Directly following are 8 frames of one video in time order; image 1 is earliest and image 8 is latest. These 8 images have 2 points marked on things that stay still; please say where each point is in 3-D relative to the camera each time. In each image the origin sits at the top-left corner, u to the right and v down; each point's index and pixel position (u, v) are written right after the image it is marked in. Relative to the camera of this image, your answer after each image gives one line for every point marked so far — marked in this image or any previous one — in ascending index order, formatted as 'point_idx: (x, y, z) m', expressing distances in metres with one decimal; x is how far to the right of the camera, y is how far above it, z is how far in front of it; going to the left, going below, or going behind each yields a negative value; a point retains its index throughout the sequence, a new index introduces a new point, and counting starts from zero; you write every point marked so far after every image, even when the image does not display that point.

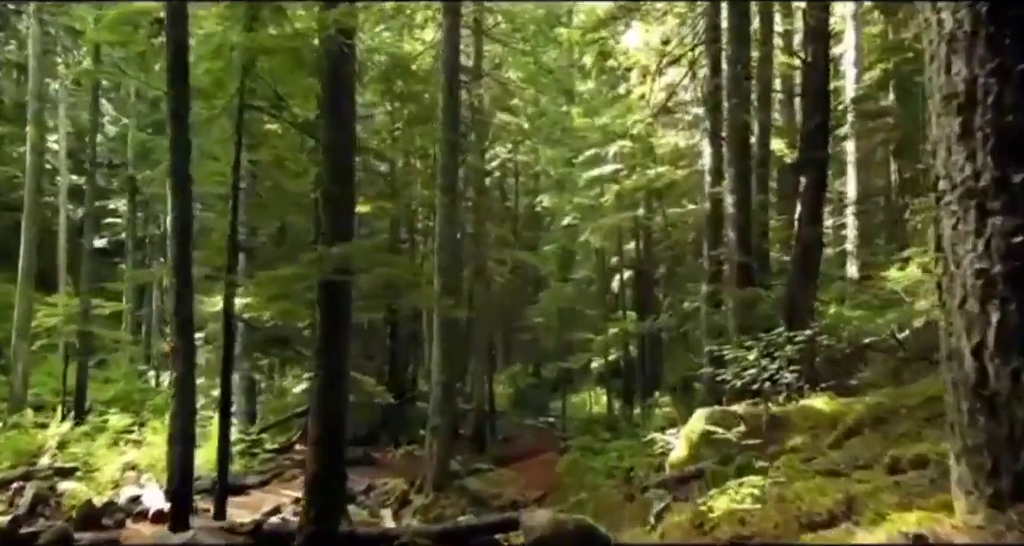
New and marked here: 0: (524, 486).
0: (+0.3, -5.0, +17.2) m
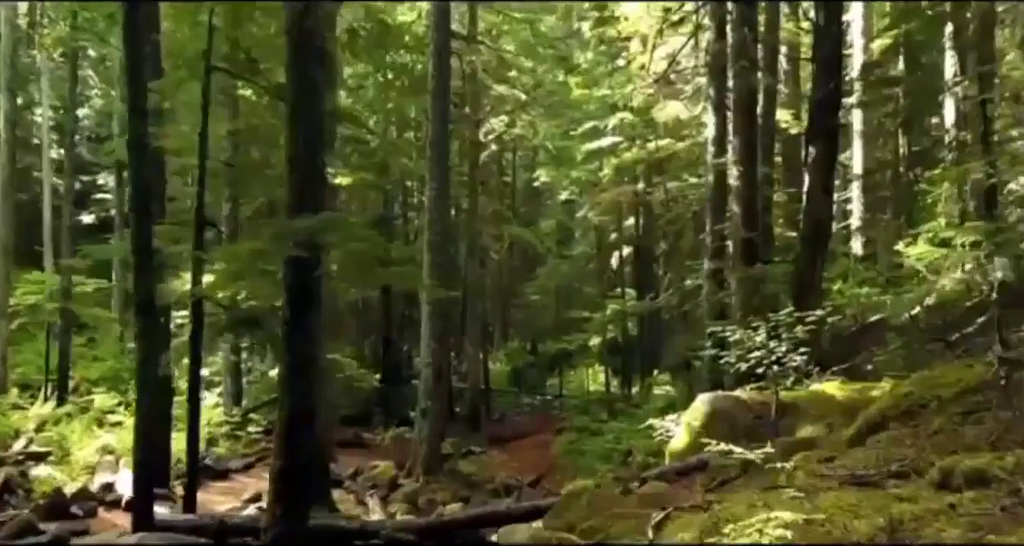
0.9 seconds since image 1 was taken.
0: (+0.1, -4.4, +16.7) m
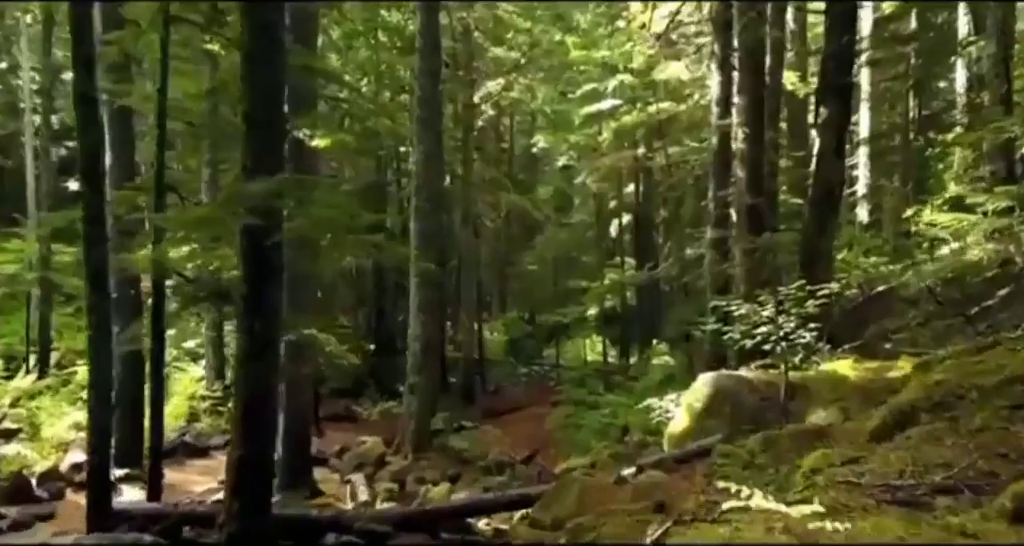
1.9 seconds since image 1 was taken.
0: (0.0, -3.8, +16.2) m
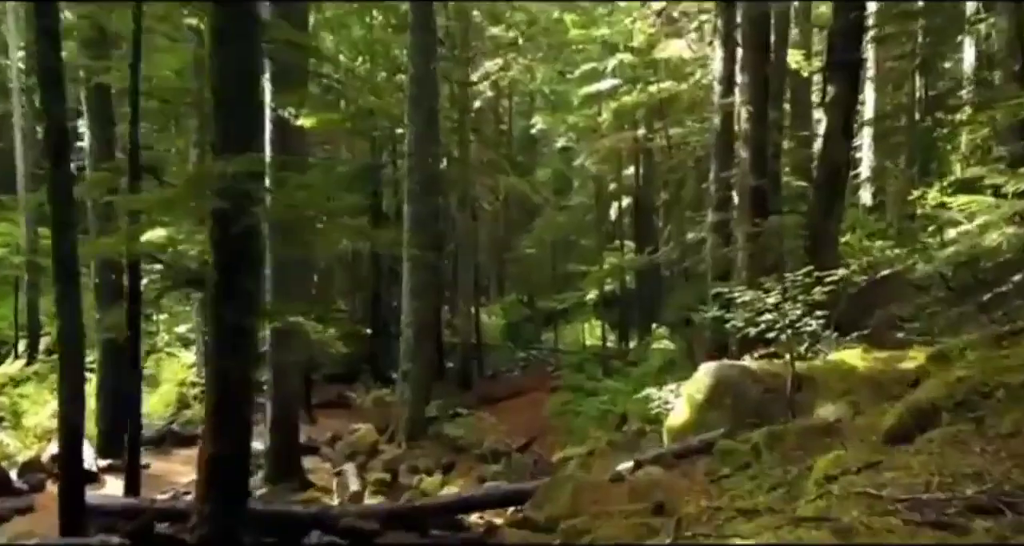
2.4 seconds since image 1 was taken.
0: (-0.1, -3.4, +15.9) m
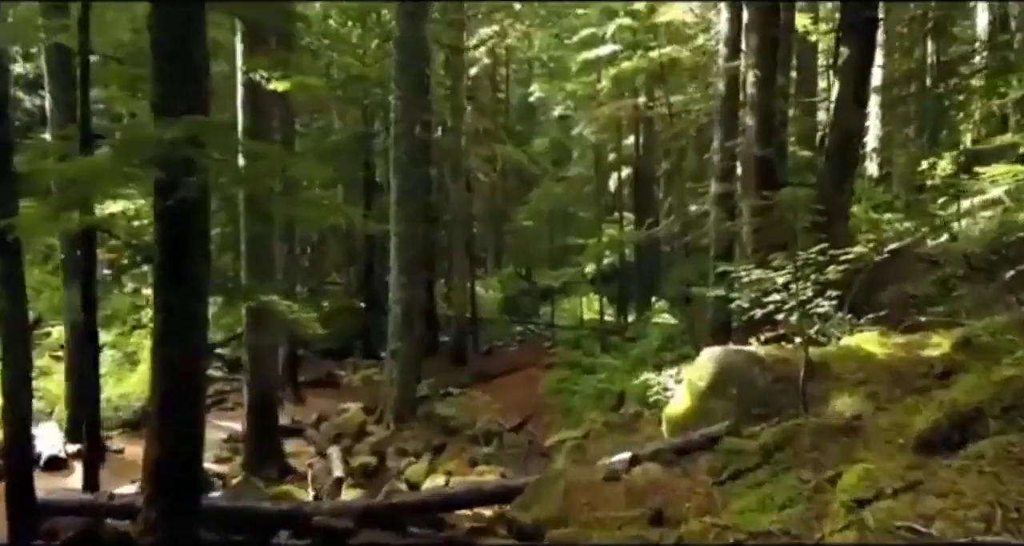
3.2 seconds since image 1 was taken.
0: (-0.2, -2.9, +15.3) m
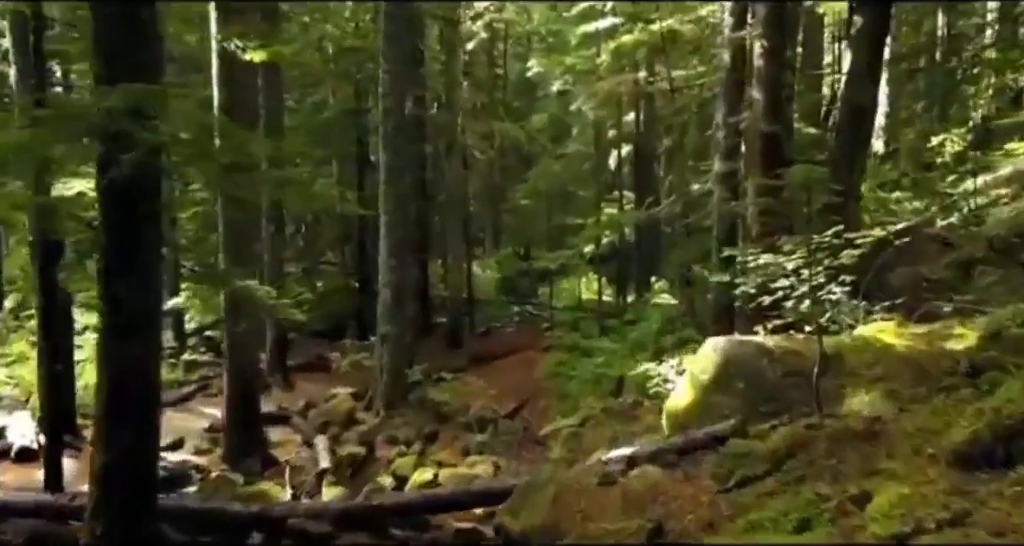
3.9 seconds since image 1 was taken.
0: (-0.3, -2.5, +14.9) m
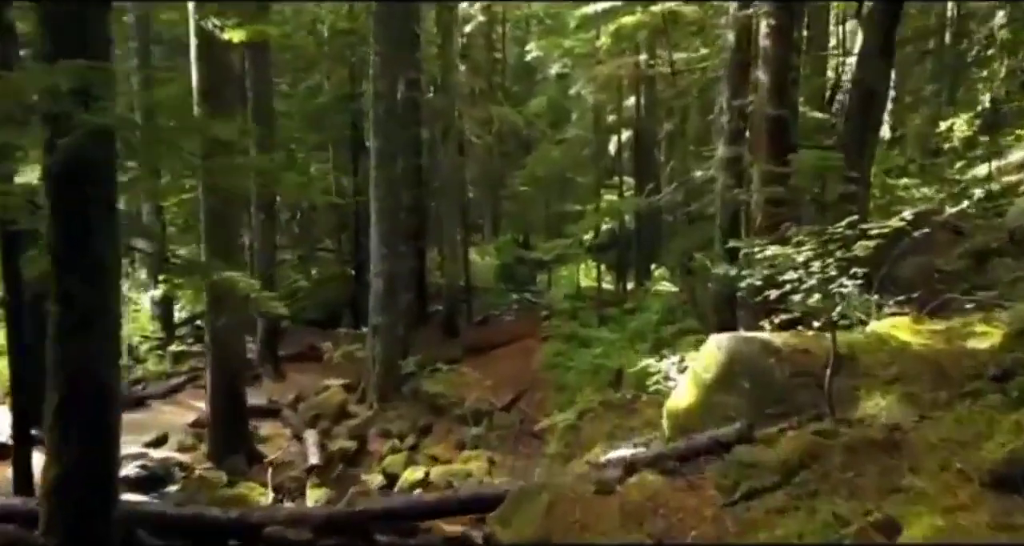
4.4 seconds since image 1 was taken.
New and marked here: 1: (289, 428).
0: (-0.4, -2.3, +14.6) m
1: (-3.5, -2.4, +11.7) m
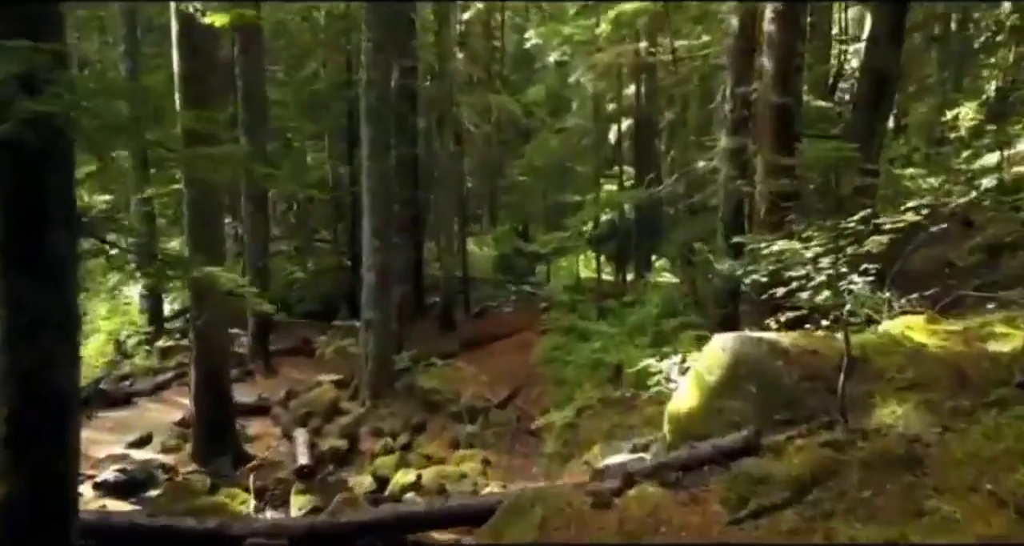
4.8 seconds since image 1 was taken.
0: (-0.5, -2.2, +14.2) m
1: (-3.5, -2.3, +11.4) m
